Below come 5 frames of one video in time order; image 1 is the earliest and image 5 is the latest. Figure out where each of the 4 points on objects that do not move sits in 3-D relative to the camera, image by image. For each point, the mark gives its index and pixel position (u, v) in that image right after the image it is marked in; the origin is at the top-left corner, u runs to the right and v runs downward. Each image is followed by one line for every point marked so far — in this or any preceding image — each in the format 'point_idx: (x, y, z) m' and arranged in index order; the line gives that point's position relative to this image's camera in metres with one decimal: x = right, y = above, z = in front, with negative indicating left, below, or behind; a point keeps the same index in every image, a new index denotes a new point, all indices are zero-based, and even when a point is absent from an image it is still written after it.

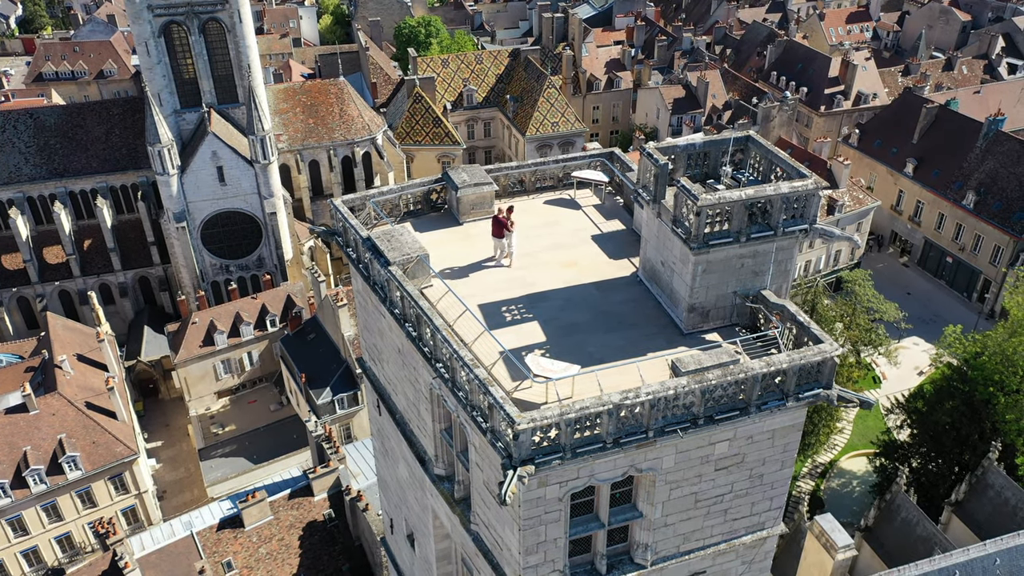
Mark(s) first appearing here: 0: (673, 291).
0: (+3.0, 0.0, +15.5) m
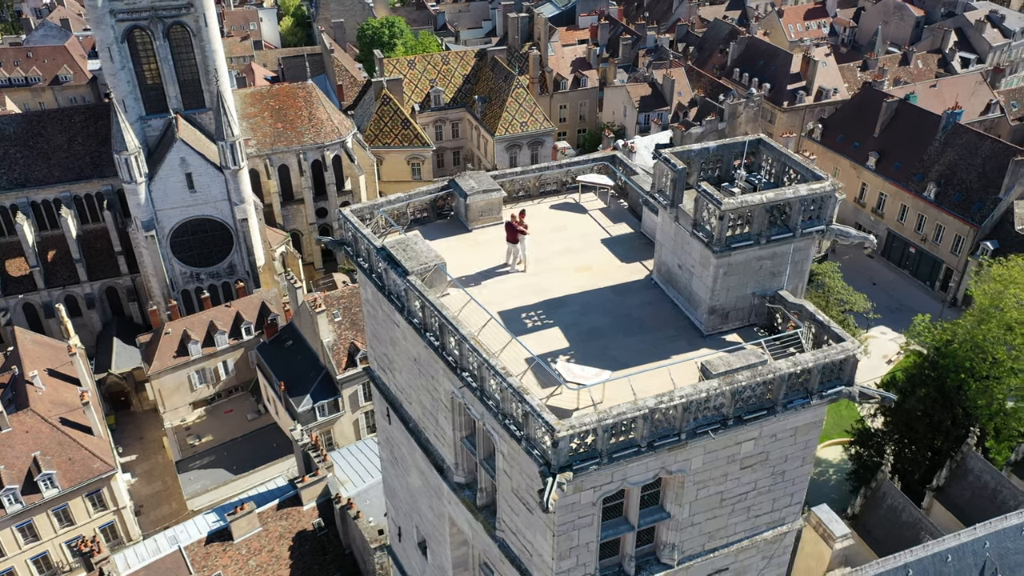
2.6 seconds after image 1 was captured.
0: (+3.4, -0.1, +15.7) m
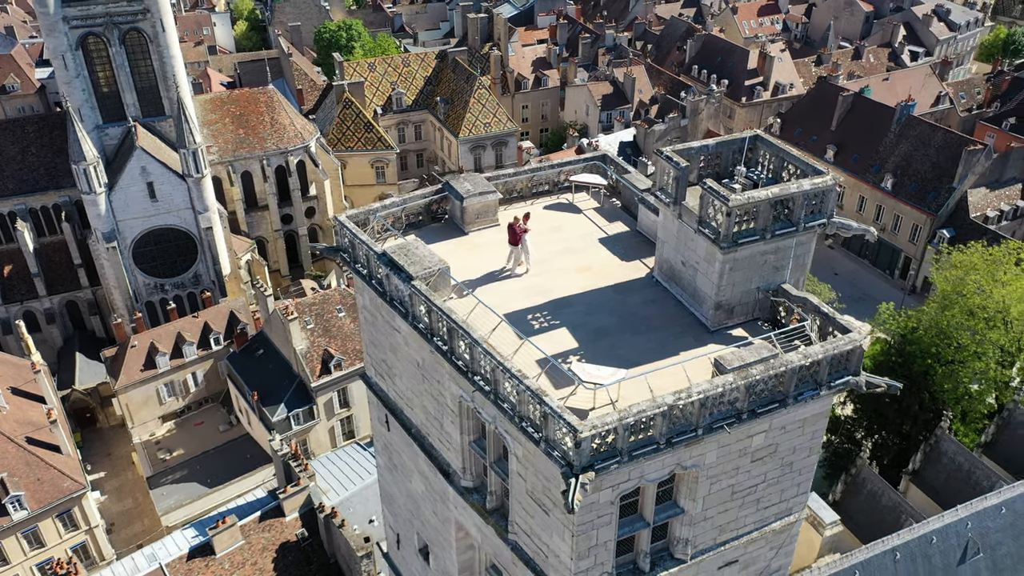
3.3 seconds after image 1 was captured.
0: (+3.5, 0.0, +15.9) m
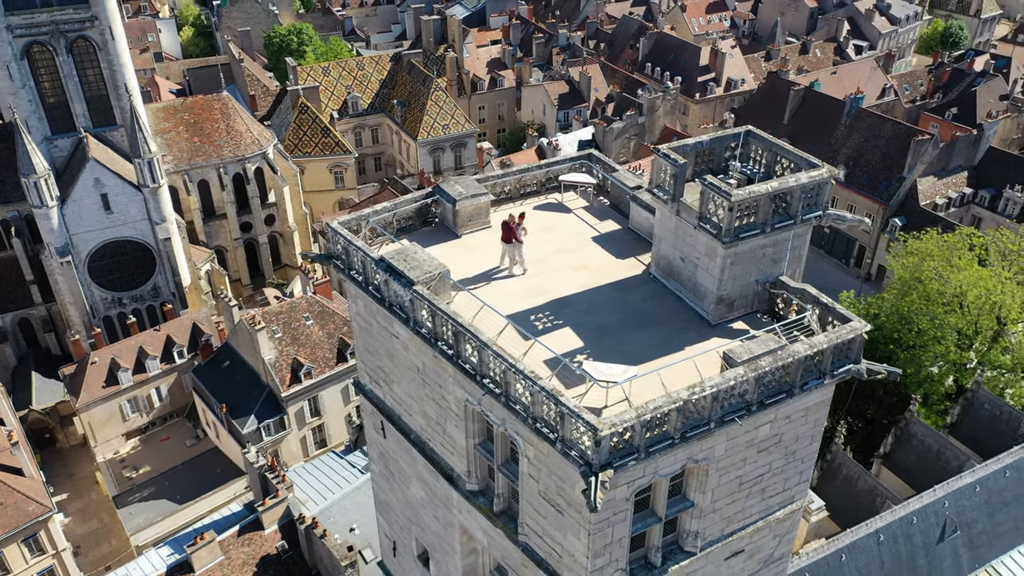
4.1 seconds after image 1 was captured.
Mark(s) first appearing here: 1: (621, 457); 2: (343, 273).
0: (+3.5, +0.1, +16.1) m
1: (+1.7, -2.7, +13.2) m
2: (-3.6, +0.3, +17.9) m
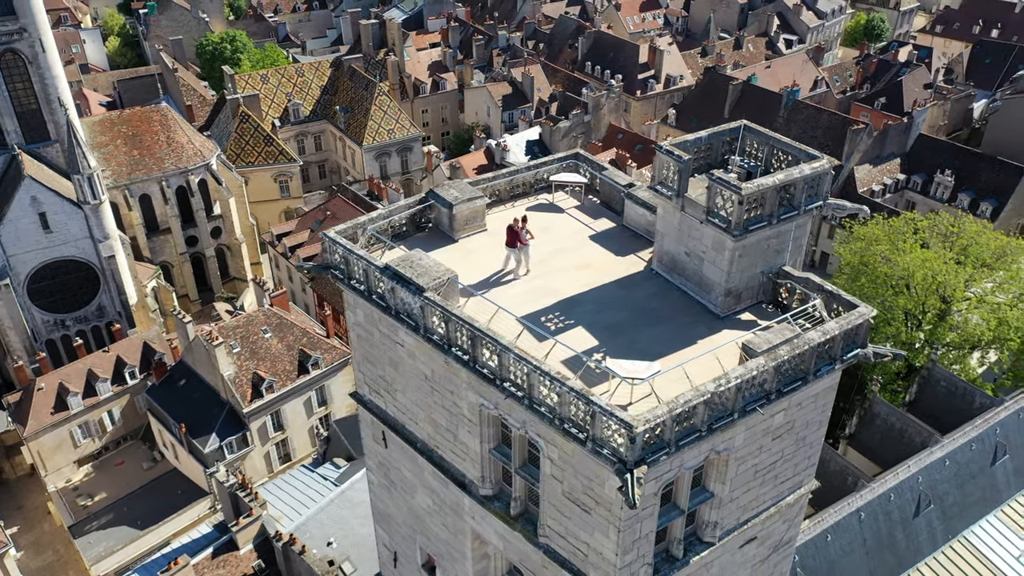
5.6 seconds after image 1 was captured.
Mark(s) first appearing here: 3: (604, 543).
0: (+3.7, +0.2, +16.3) m
1: (+2.2, -2.6, +13.3) m
2: (-3.6, +0.1, +17.6) m
3: (+1.7, -4.5, +14.7) m
